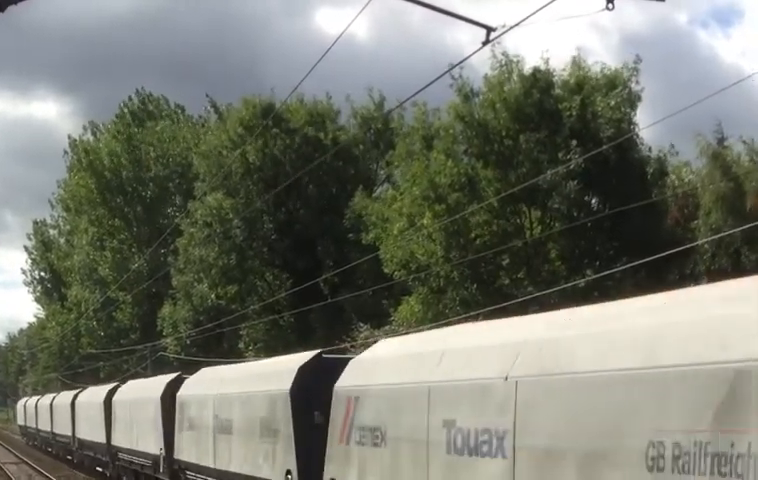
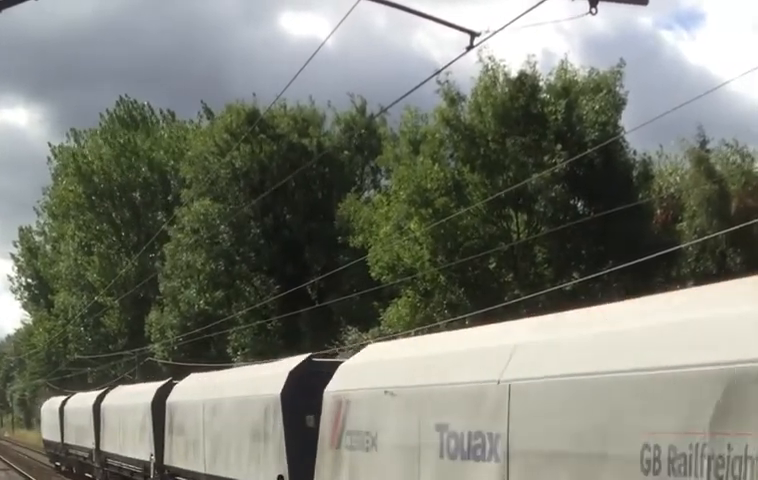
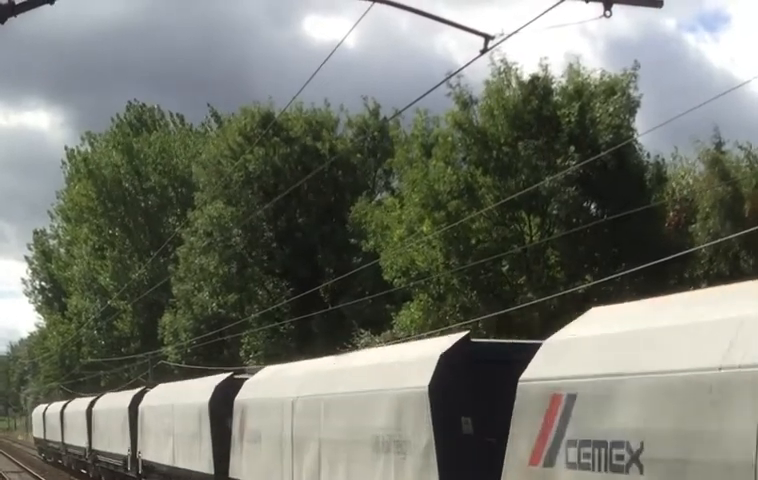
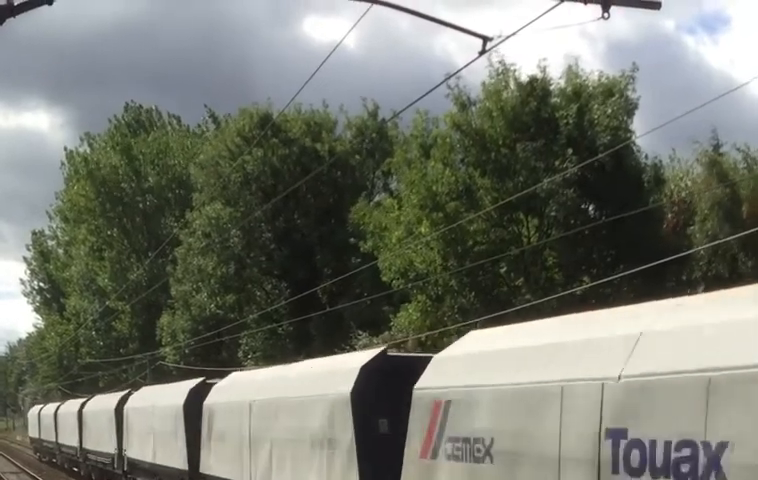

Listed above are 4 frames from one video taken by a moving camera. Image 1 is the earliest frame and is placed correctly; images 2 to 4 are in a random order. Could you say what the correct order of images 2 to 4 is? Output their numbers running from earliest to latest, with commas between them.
4, 3, 2
